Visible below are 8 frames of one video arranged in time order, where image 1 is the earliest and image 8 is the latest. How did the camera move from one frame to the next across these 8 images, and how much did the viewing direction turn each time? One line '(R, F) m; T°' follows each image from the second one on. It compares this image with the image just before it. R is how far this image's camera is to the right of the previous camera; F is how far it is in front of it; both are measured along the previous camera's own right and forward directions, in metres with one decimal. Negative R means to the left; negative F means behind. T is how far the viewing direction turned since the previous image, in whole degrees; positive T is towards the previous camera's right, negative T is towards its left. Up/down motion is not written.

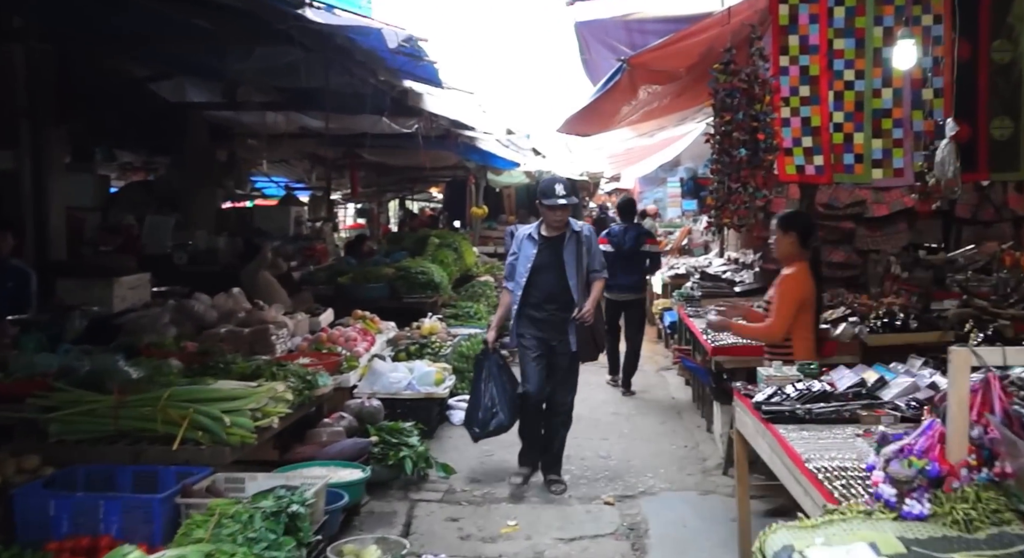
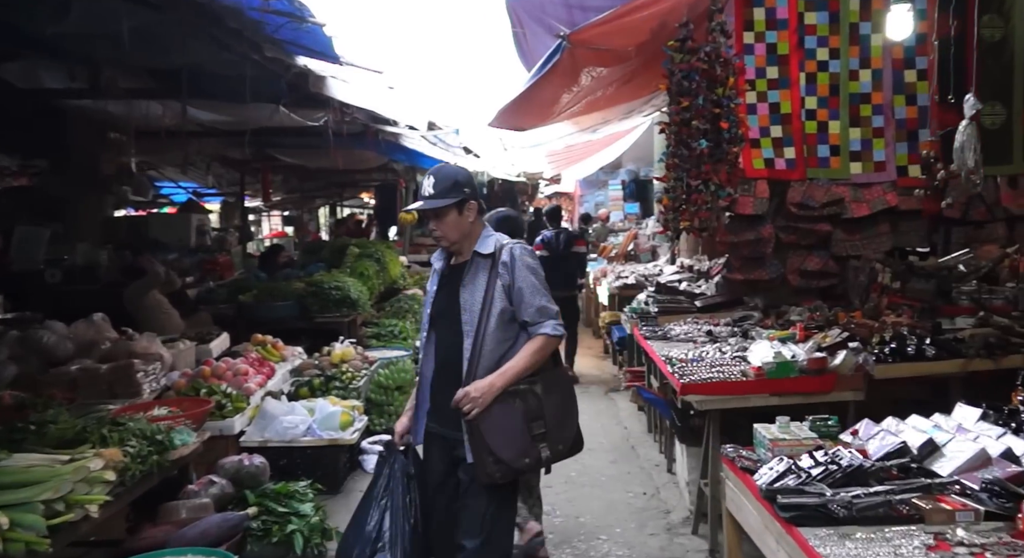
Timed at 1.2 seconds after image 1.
(+0.1, +0.9) m; +4°
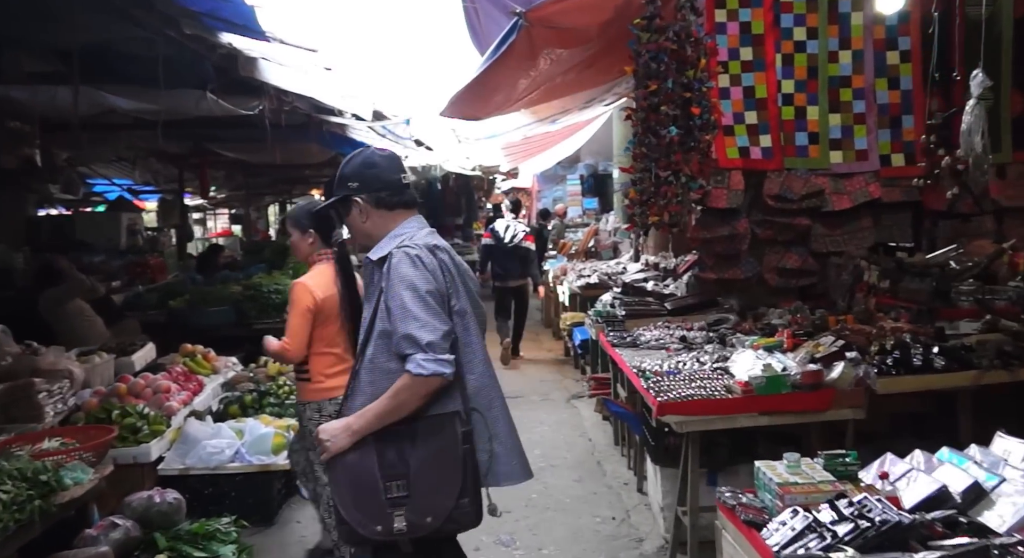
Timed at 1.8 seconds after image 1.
(0.0, +0.5) m; +3°
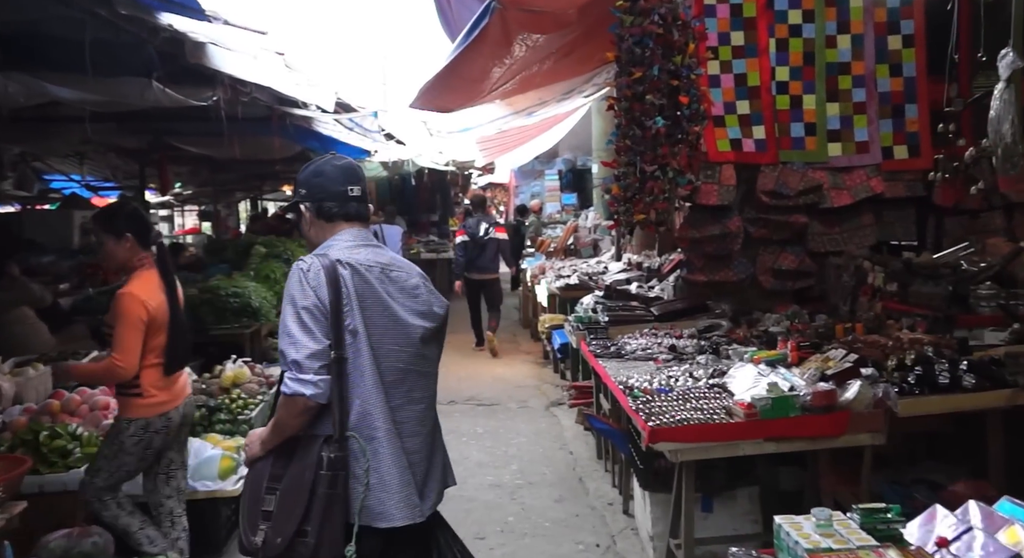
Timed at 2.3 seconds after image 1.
(0.0, +0.4) m; +2°
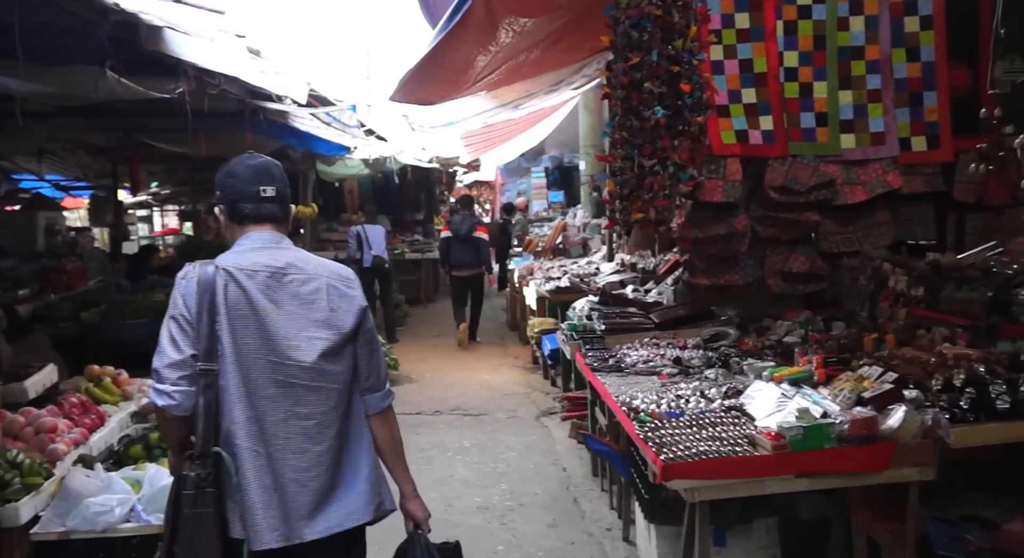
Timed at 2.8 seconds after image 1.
(0.0, +0.4) m; +1°
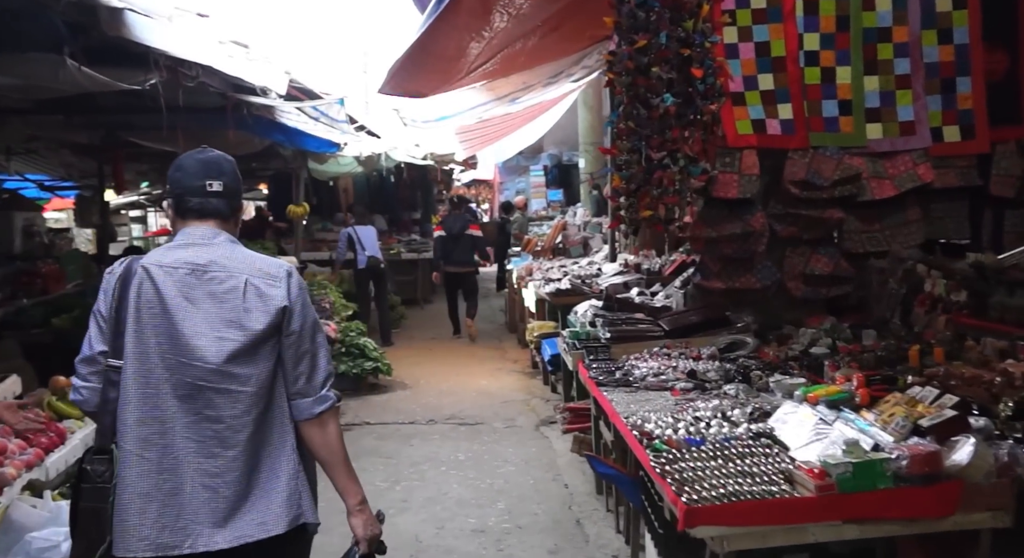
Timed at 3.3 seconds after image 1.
(0.0, +0.3) m; 0°
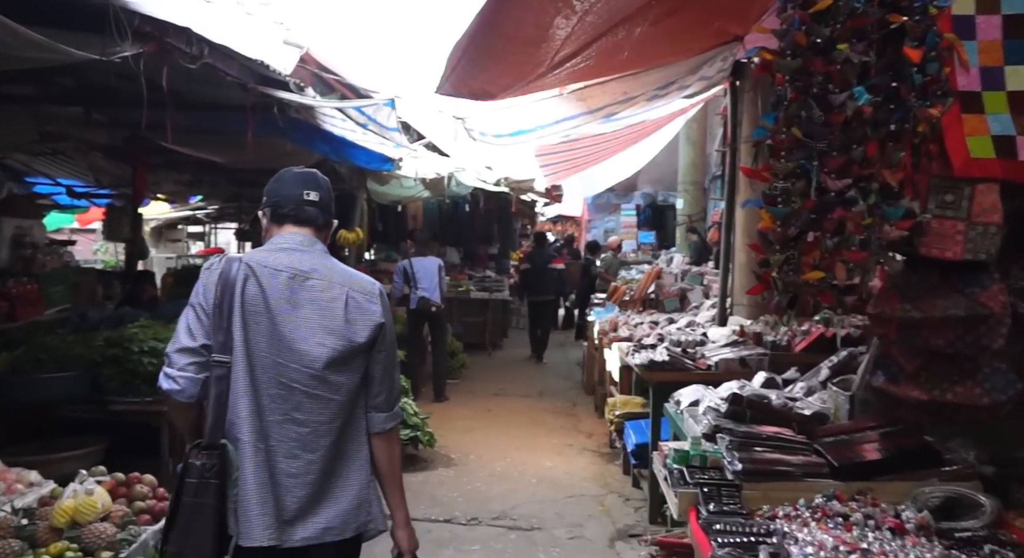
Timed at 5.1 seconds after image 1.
(0.0, +1.2) m; -7°
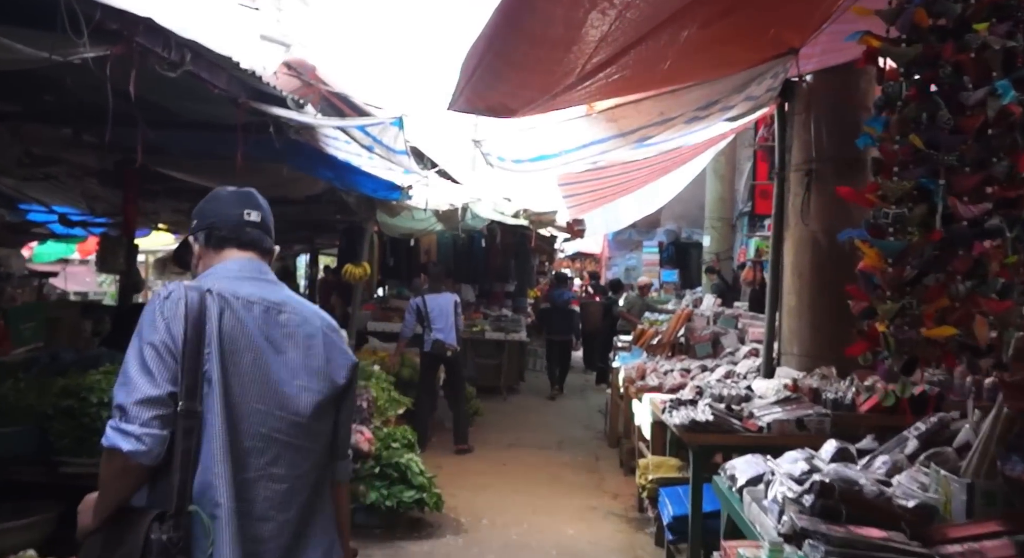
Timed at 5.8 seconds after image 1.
(0.0, +0.5) m; -1°
